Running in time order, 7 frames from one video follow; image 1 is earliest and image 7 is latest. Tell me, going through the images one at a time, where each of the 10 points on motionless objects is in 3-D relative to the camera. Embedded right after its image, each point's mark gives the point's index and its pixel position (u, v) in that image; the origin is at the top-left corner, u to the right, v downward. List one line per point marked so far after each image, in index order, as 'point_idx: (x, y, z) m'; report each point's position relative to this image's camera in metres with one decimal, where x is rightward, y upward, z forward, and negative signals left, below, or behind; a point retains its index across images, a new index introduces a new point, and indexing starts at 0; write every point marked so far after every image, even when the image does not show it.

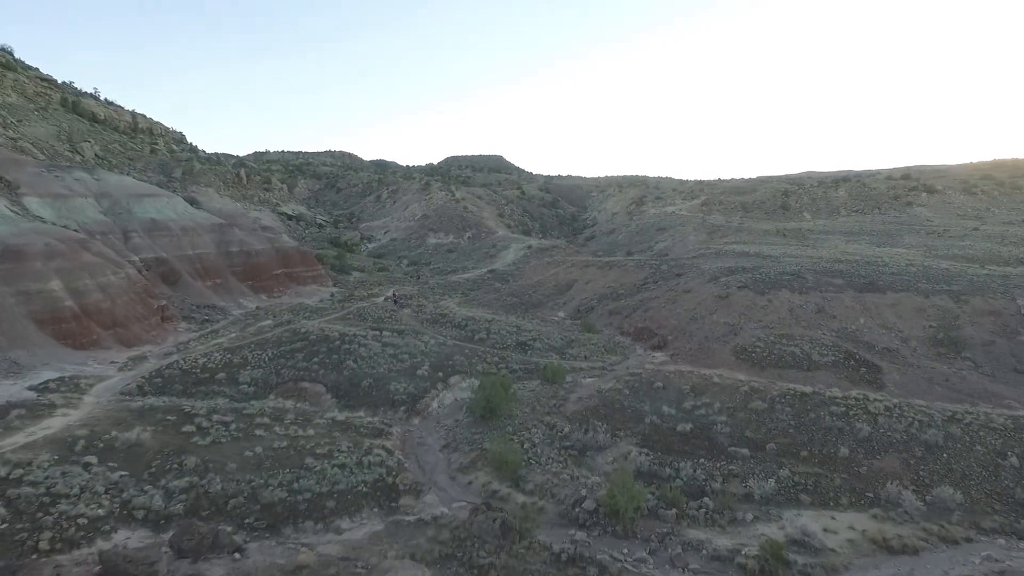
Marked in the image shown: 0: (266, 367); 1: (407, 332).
0: (-6.1, -2.0, +15.5) m
1: (-3.3, -1.4, +19.8) m
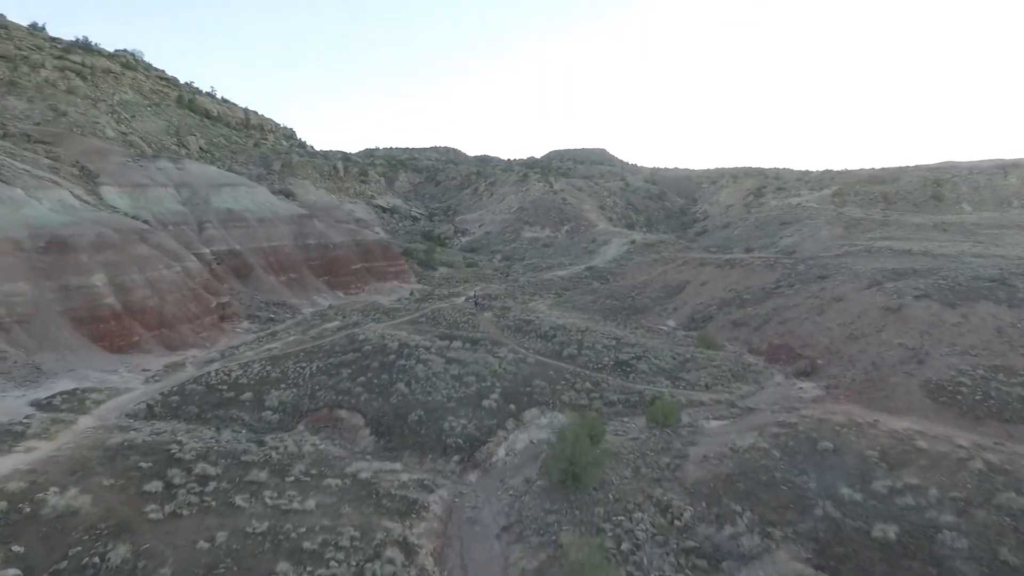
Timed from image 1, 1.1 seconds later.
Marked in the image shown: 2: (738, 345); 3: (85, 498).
0: (-4.3, -2.0, +12.7) m
1: (-0.8, -1.5, +16.4) m
2: (+6.5, -1.6, +17.9) m
3: (-4.9, -2.4, +7.2) m
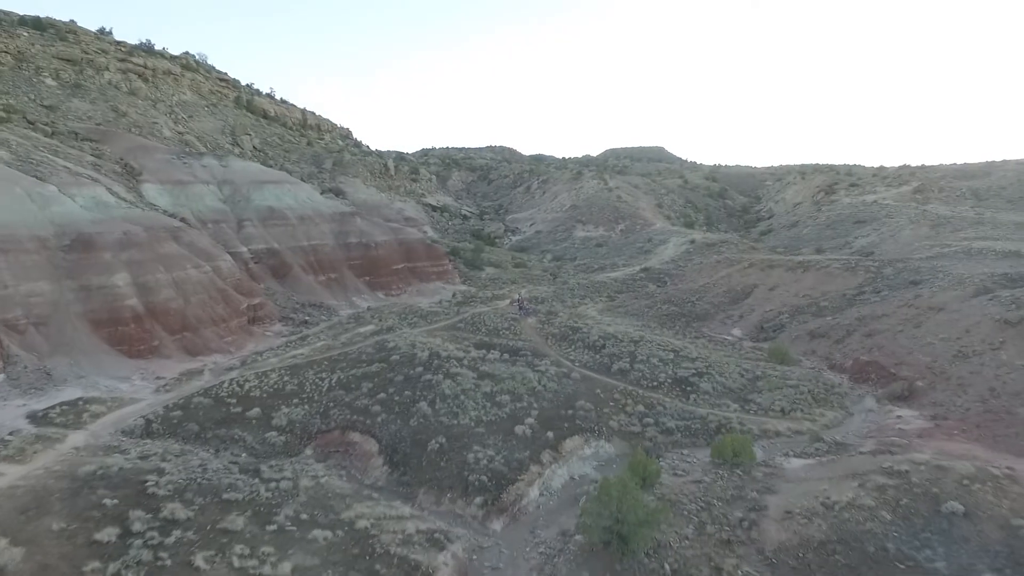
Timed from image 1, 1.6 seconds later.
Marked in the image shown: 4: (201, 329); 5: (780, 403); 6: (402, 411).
0: (-3.5, -2.0, +11.4) m
1: (+0.2, -1.6, +14.8) m
2: (+7.6, -1.8, +15.6) m
3: (-4.7, -2.5, +6.0) m
4: (-8.1, -1.1, +16.3) m
5: (+5.1, -2.2, +11.8) m
6: (-1.8, -2.1, +10.6) m
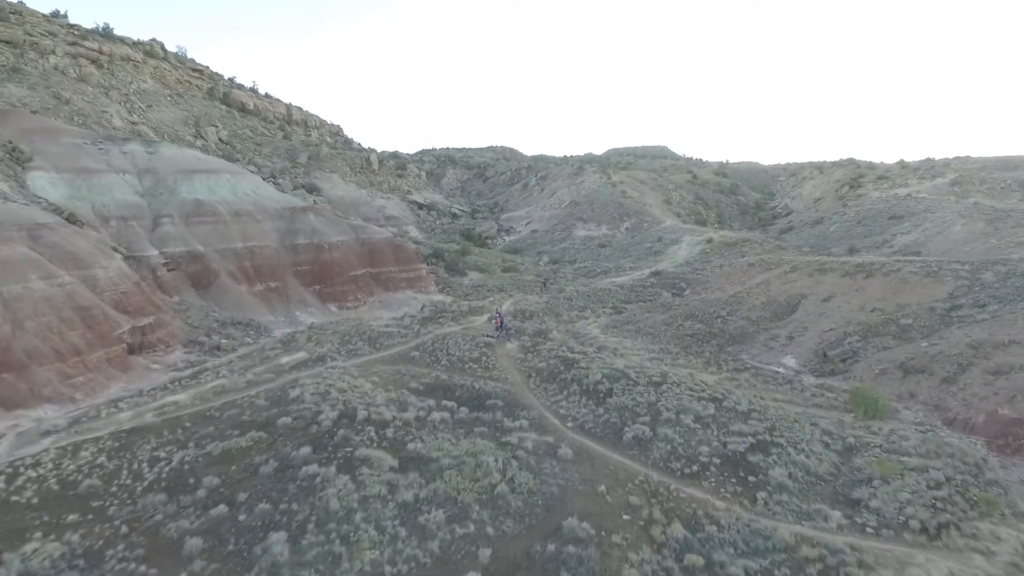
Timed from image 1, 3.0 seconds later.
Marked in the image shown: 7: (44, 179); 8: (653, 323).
0: (-4.2, -2.4, +6.5) m
1: (-0.4, -1.9, +9.9) m
2: (+7.0, -2.1, +10.6) m
3: (-5.3, -2.8, +1.1) m
4: (-8.7, -1.4, +11.5) m
5: (+4.4, -2.5, +6.8) m
6: (-2.5, -2.4, +5.7) m
7: (-14.3, +3.3, +19.1) m
8: (+4.0, -1.0, +17.6) m
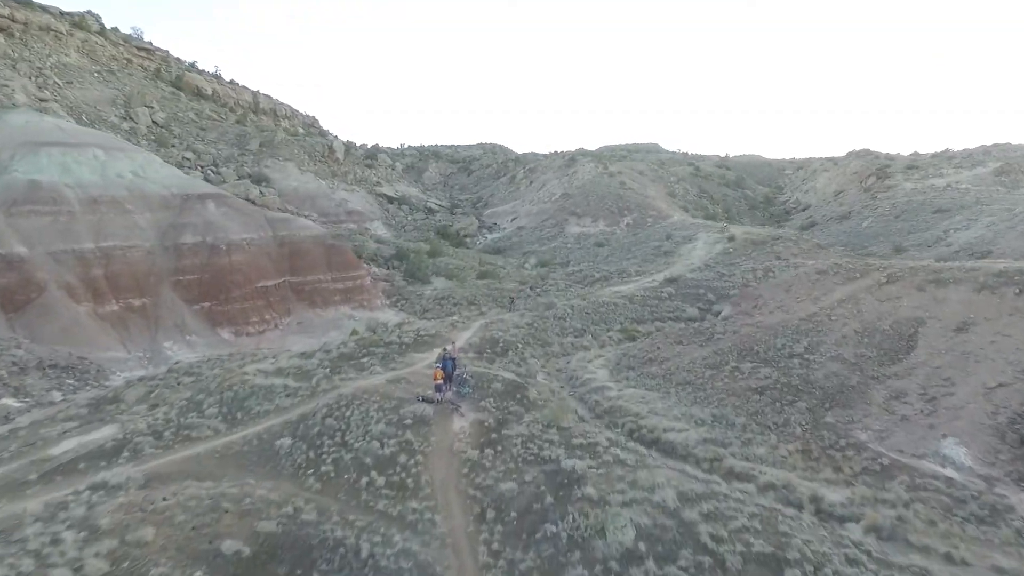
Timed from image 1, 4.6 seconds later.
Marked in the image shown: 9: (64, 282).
0: (-4.7, -2.8, +0.3) m
1: (-1.0, -2.3, +3.7) m
2: (+6.4, -2.5, +4.6) m
3: (-5.8, -3.3, -5.1) m
4: (-9.3, -1.9, +5.2) m
5: (+3.9, -2.9, +0.7) m
6: (-3.0, -2.8, -0.5) m
7: (-15.1, +2.9, +12.8) m
8: (+3.3, -1.4, +11.5) m
9: (-9.8, +0.1, +13.7) m
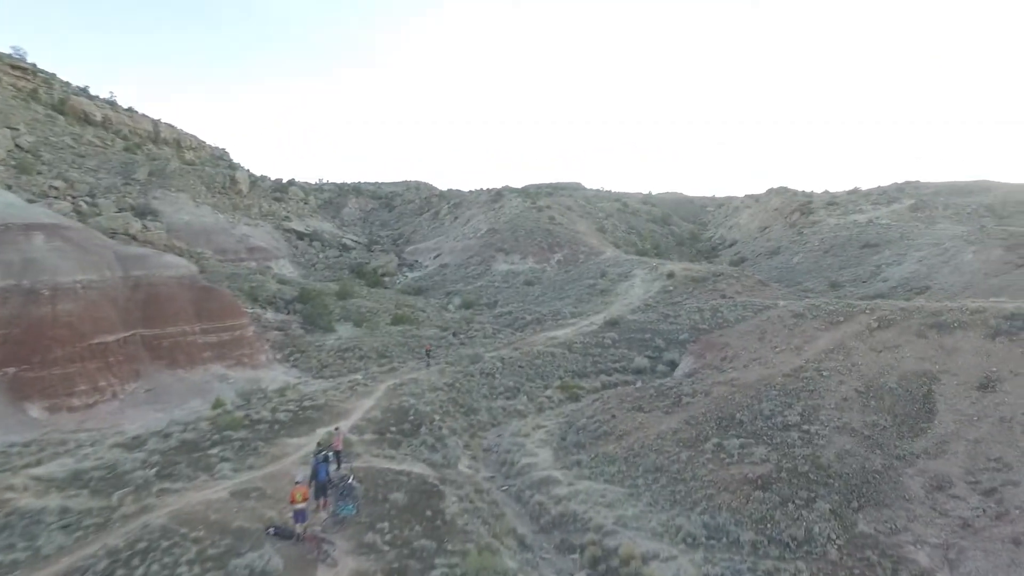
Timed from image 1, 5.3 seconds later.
0: (-4.5, -3.0, -3.4) m
1: (-1.2, -2.6, +0.5) m
2: (+6.0, -2.8, +2.2) m
3: (-5.0, -3.1, -8.9) m
4: (-9.7, -2.4, +1.0) m
5: (+3.9, -3.0, -1.9) m
6: (-2.8, -2.9, -3.9) m
7: (-16.4, +1.9, +8.2) m
8: (+2.1, -2.1, +8.8) m
9: (-11.2, -0.9, +9.5) m
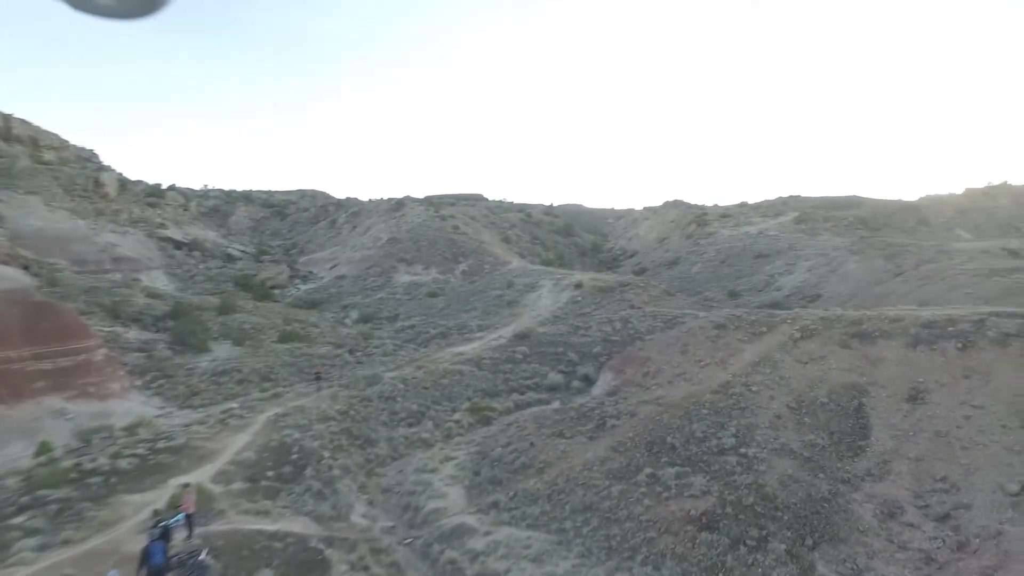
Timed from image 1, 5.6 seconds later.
0: (-3.7, -2.9, -5.3) m
1: (-1.1, -2.6, -1.0) m
2: (+5.8, -2.7, +1.8) m
3: (-3.3, -3.0, -10.8) m
4: (-9.5, -2.4, -1.8) m
5: (+4.4, -2.9, -2.6) m
6: (-1.9, -2.8, -5.6) m
7: (-17.3, +1.6, +4.3) m
8: (+0.9, -2.3, +7.7) m
9: (-12.3, -1.1, +6.4) m
